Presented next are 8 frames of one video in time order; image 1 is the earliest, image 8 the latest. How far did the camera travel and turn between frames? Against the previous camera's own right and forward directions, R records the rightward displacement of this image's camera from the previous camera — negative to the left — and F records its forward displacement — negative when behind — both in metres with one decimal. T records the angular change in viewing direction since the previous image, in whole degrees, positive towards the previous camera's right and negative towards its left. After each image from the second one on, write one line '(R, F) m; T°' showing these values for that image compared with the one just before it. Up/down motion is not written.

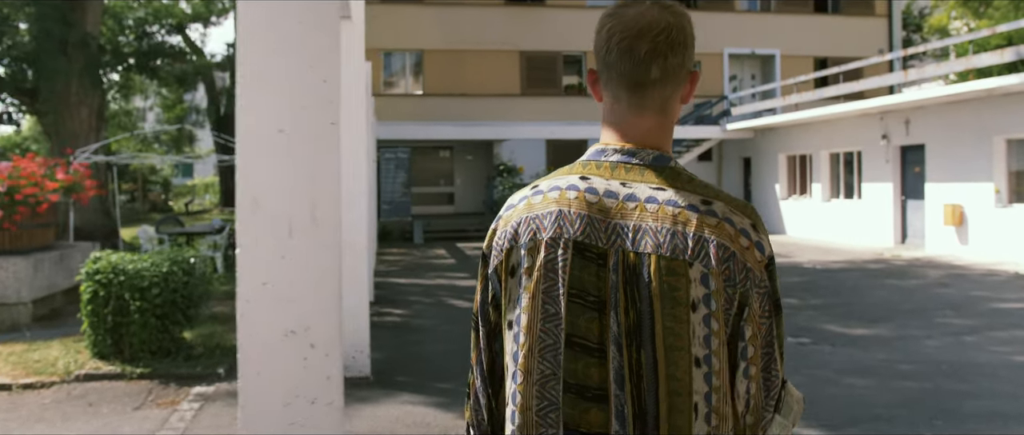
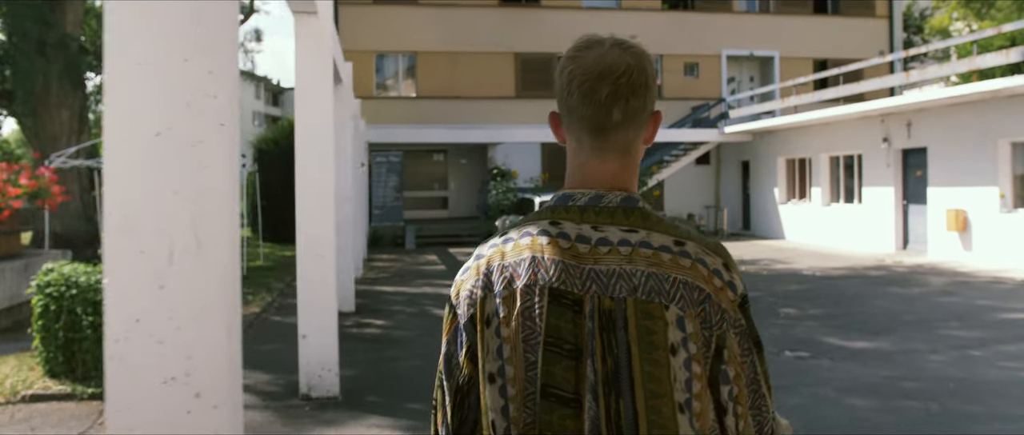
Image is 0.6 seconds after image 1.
(+0.2, +0.4) m; 0°
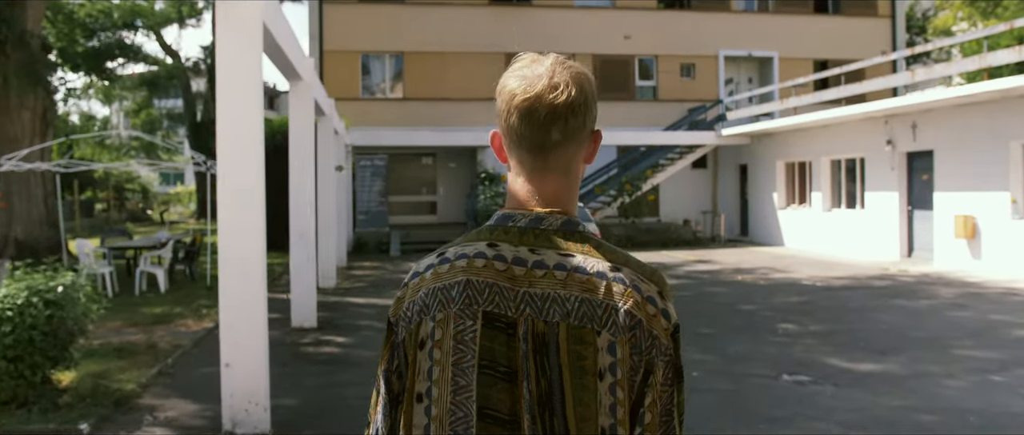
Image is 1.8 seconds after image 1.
(+0.3, +0.8) m; 0°
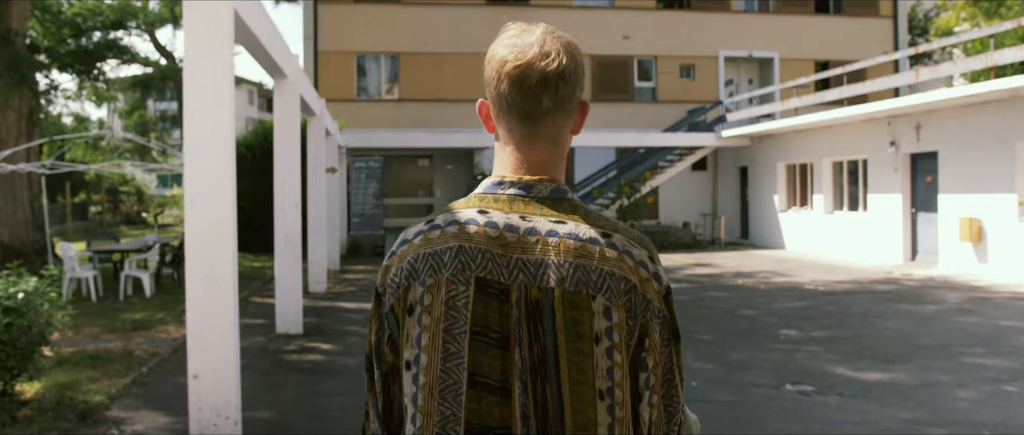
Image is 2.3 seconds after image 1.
(+0.1, +0.3) m; 0°
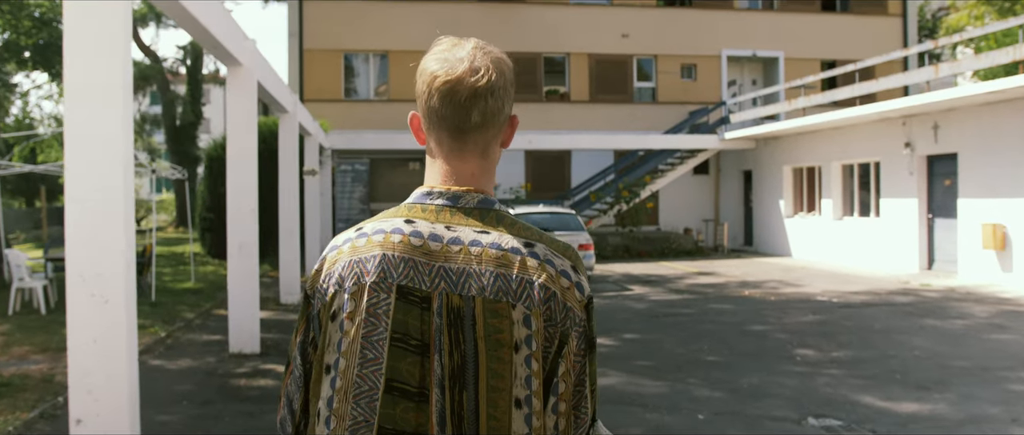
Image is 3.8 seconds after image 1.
(+0.2, +0.9) m; 0°
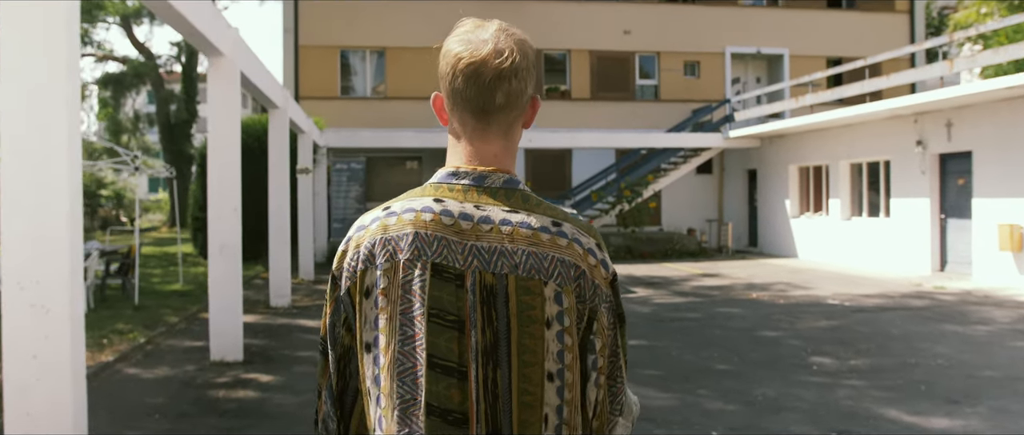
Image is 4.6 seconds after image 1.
(0.0, +0.4) m; 0°
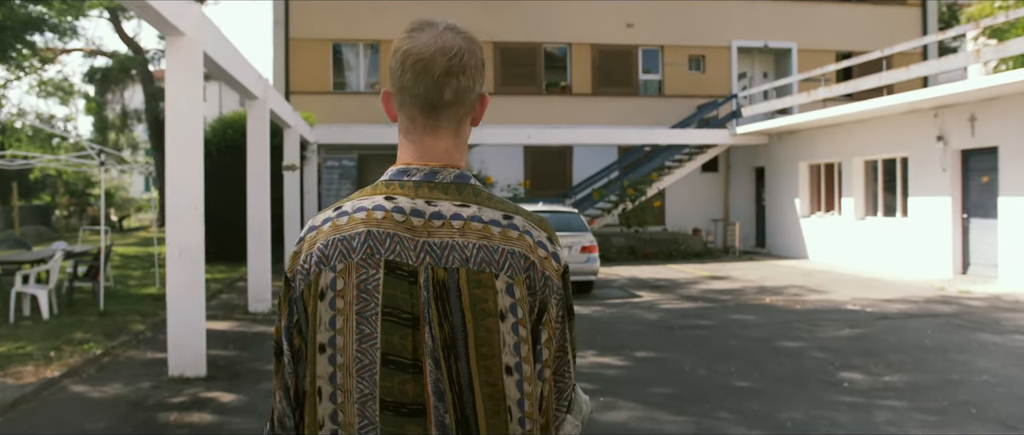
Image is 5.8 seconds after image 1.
(0.0, +0.8) m; 0°
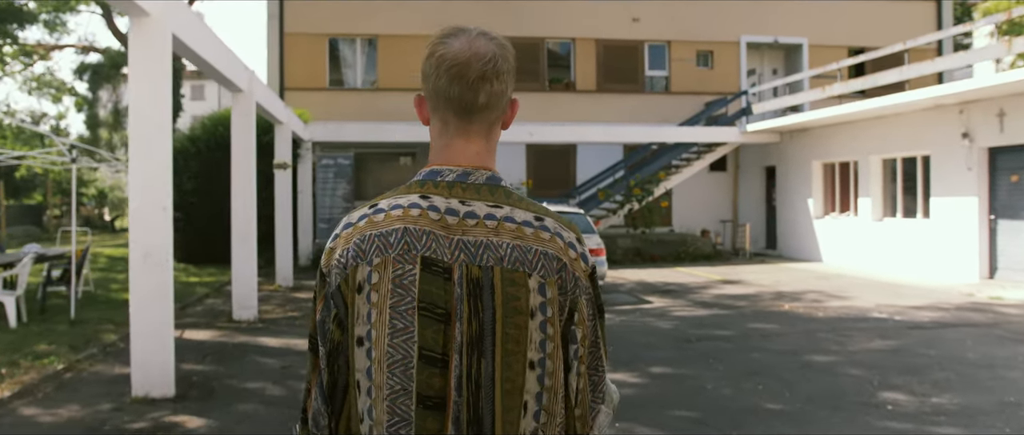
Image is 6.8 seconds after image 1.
(0.0, +0.7) m; 0°
